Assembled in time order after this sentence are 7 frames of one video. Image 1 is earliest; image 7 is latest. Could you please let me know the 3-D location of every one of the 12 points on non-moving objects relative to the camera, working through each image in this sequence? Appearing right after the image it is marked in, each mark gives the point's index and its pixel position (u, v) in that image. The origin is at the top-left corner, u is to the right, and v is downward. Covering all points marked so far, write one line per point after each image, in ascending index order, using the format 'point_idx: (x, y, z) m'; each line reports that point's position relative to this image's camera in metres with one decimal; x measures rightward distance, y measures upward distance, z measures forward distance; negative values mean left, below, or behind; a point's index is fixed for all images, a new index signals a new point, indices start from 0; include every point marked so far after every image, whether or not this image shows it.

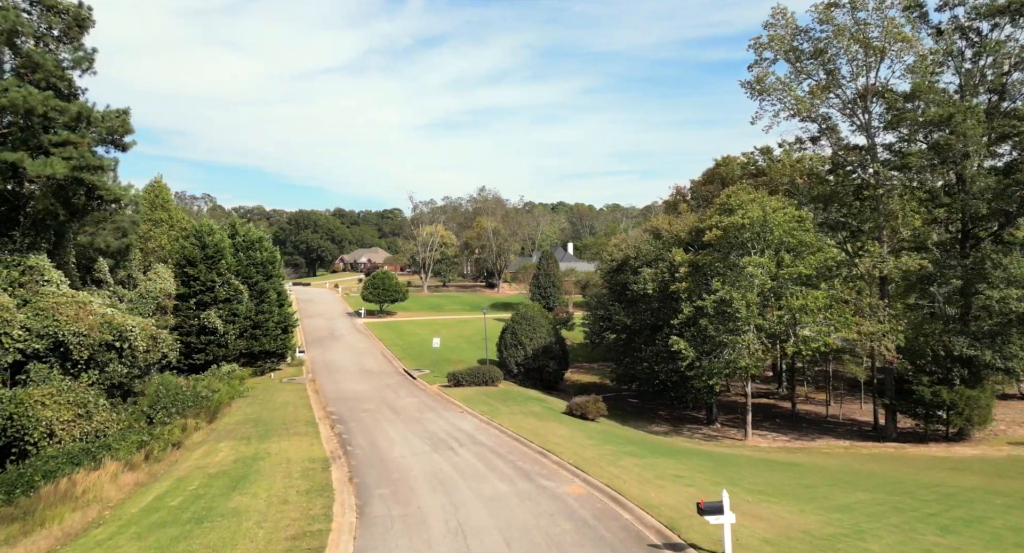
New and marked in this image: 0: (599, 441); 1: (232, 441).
0: (+2.8, -5.3, +19.5) m
1: (-8.8, -5.2, +18.9) m
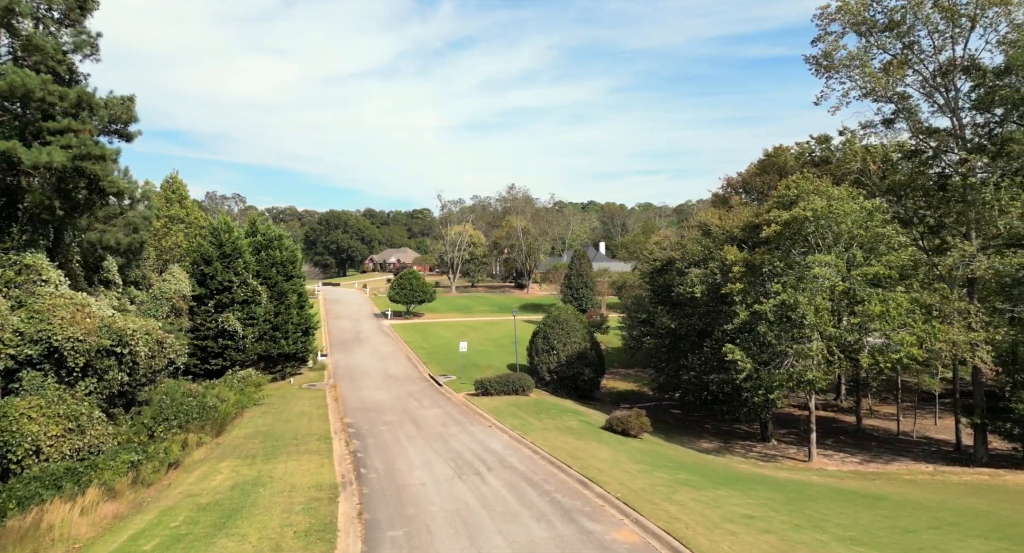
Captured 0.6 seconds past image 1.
0: (+3.8, -5.4, +17.0) m
1: (-7.8, -5.2, +16.9) m
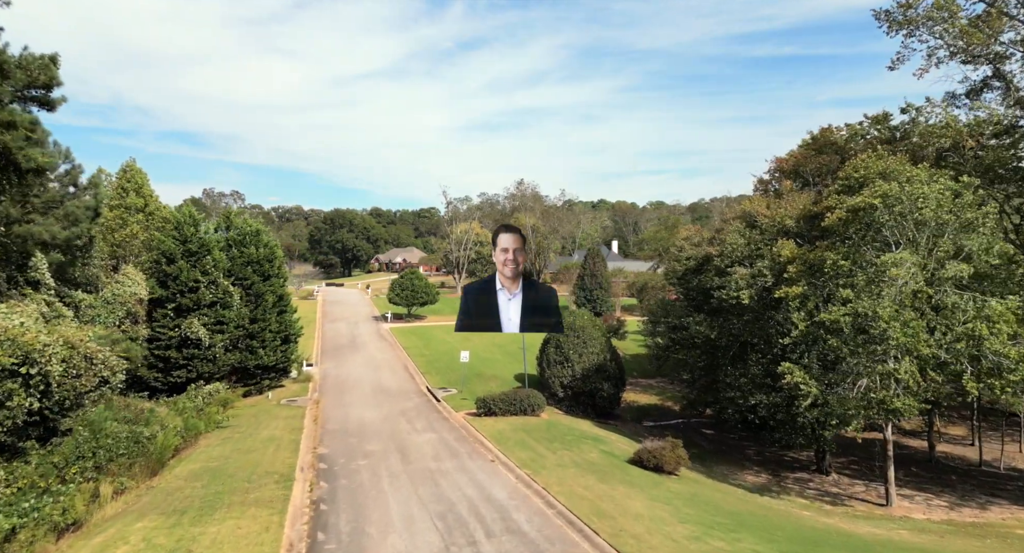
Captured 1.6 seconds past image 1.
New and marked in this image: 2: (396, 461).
0: (+4.0, -5.4, +12.9) m
1: (-7.7, -5.2, +13.0) m
2: (-3.5, -5.5, +18.1) m
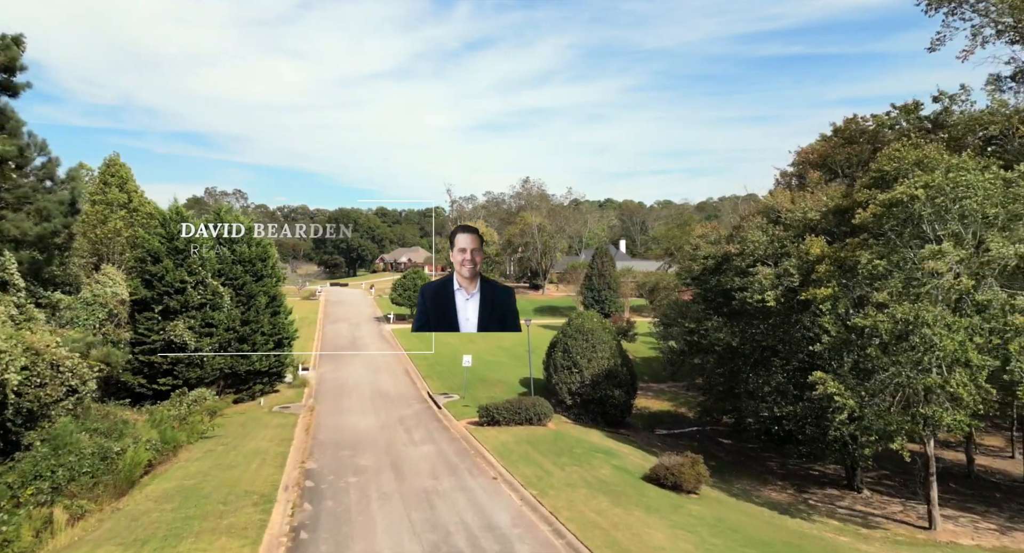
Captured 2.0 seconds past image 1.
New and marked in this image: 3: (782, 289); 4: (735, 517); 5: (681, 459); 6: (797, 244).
0: (+4.0, -5.4, +11.3) m
1: (-7.6, -5.2, +11.5) m
2: (-3.4, -5.5, +16.5) m
3: (+8.6, -0.4, +19.2) m
4: (+5.5, -6.0, +15.0) m
5: (+4.7, -5.1, +16.8) m
6: (+9.2, +1.0, +19.4) m
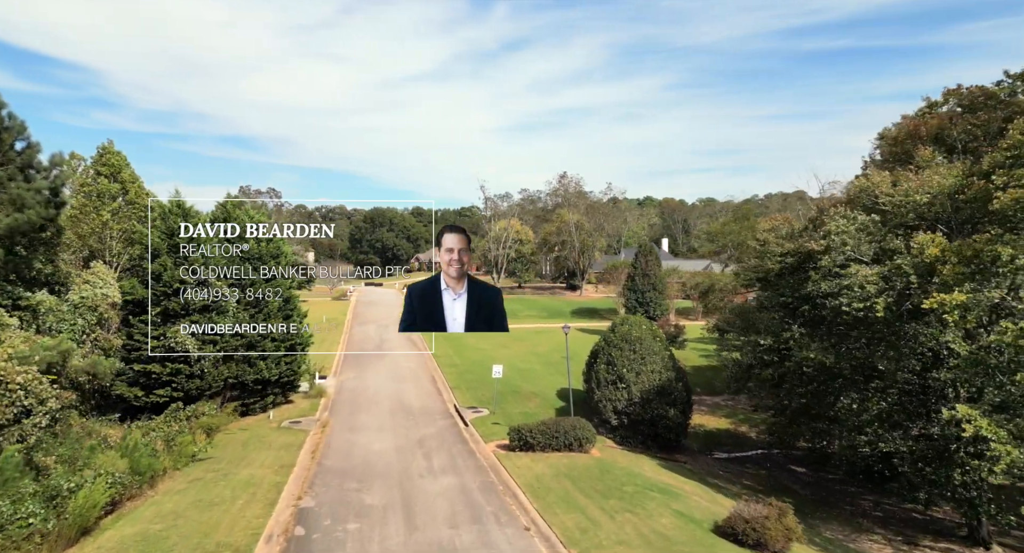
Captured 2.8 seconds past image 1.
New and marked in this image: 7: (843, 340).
0: (+4.5, -5.4, +7.7) m
1: (-7.1, -5.2, +8.7) m
2: (-2.5, -5.6, +13.4) m
3: (+9.6, -0.4, +15.4) m
4: (+6.2, -6.0, +11.4) m
5: (+5.5, -5.1, +13.2) m
6: (+10.1, +1.0, +15.5) m
7: (+9.2, -1.7, +16.8) m
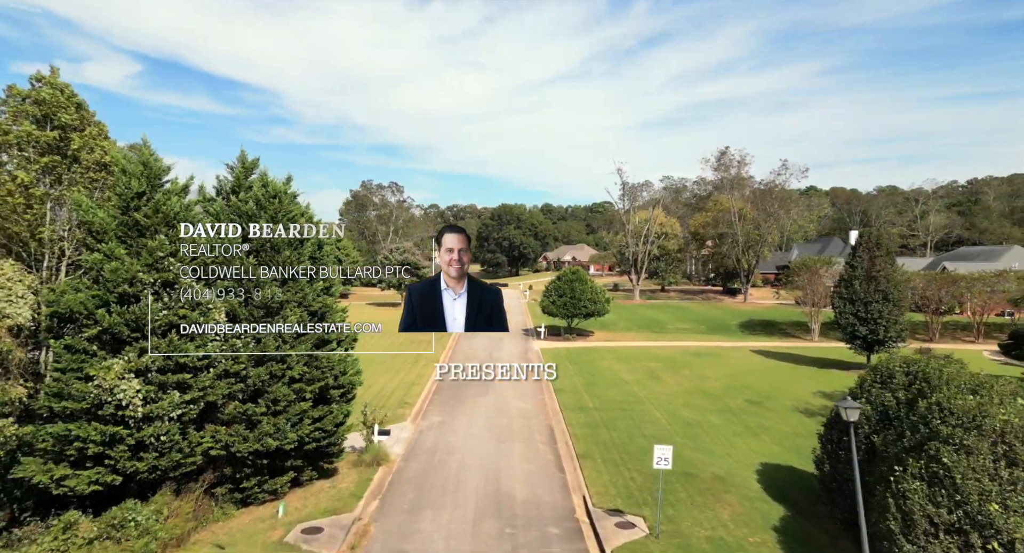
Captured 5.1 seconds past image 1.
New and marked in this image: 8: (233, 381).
0: (+4.7, -5.5, -4.7) m
1: (-6.4, -5.3, -1.4) m
2: (-1.0, -5.6, +2.3) m
3: (+11.3, -0.6, +1.6) m
4: (+7.2, -6.1, -1.6) m
5: (+6.9, -5.2, +0.4) m
6: (+11.9, +0.9, +1.7) m
7: (+11.3, -1.9, +3.1) m
8: (-6.9, -2.5, +14.8) m
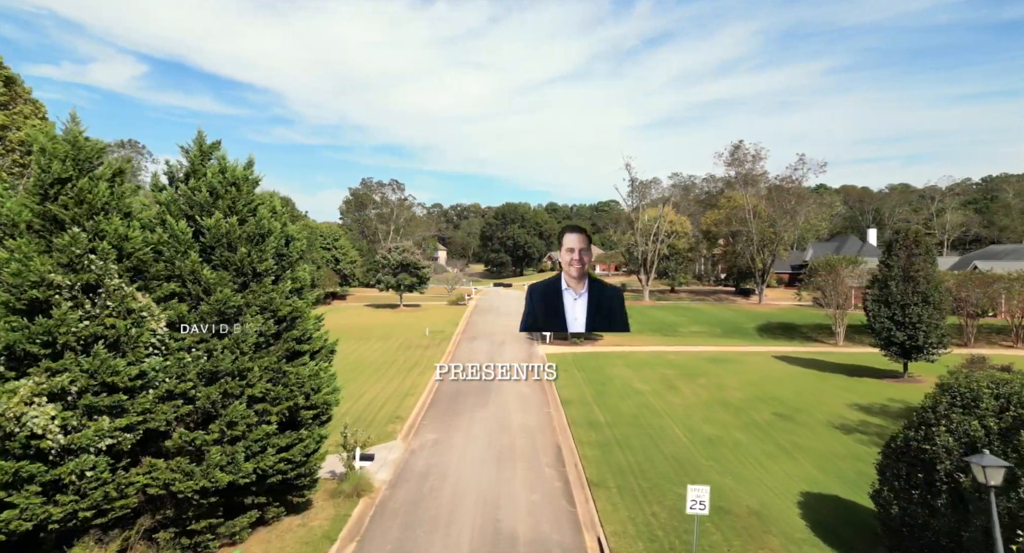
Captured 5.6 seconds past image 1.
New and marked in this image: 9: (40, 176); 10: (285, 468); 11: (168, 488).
0: (+4.6, -5.5, -7.3) m
1: (-6.5, -5.3, -3.9) m
2: (-1.0, -5.7, -0.2) m
3: (+11.2, -0.6, -1.0) m
4: (+7.1, -6.1, -4.2) m
5: (+6.8, -5.3, -2.2) m
6: (+11.8, +0.9, -1.0) m
7: (+11.2, -1.9, +0.5) m
8: (-6.9, -2.5, +12.3) m
9: (-9.2, +1.8, +11.3) m
10: (-5.2, -4.2, +13.7) m
11: (-6.9, -4.2, +12.2) m
